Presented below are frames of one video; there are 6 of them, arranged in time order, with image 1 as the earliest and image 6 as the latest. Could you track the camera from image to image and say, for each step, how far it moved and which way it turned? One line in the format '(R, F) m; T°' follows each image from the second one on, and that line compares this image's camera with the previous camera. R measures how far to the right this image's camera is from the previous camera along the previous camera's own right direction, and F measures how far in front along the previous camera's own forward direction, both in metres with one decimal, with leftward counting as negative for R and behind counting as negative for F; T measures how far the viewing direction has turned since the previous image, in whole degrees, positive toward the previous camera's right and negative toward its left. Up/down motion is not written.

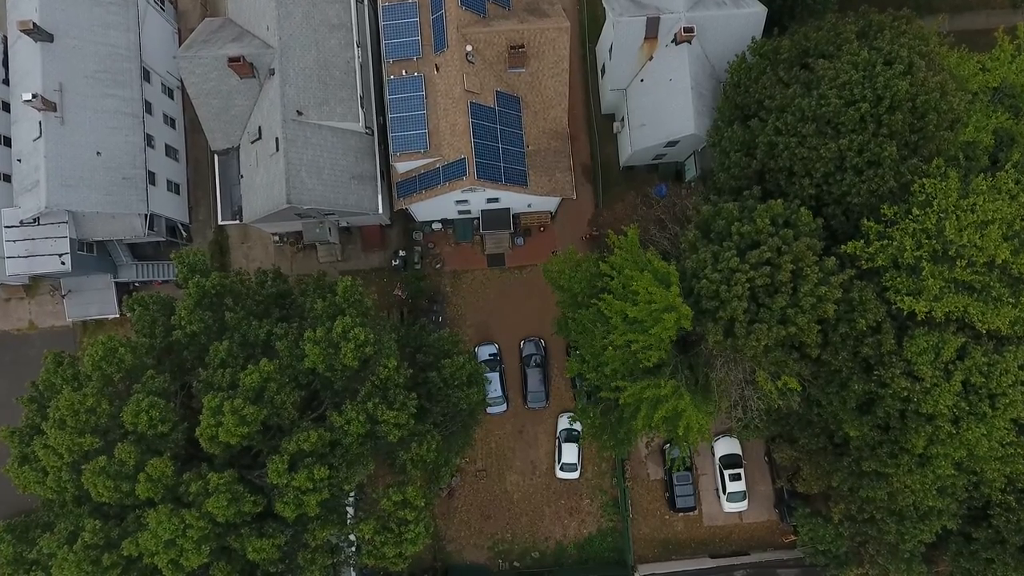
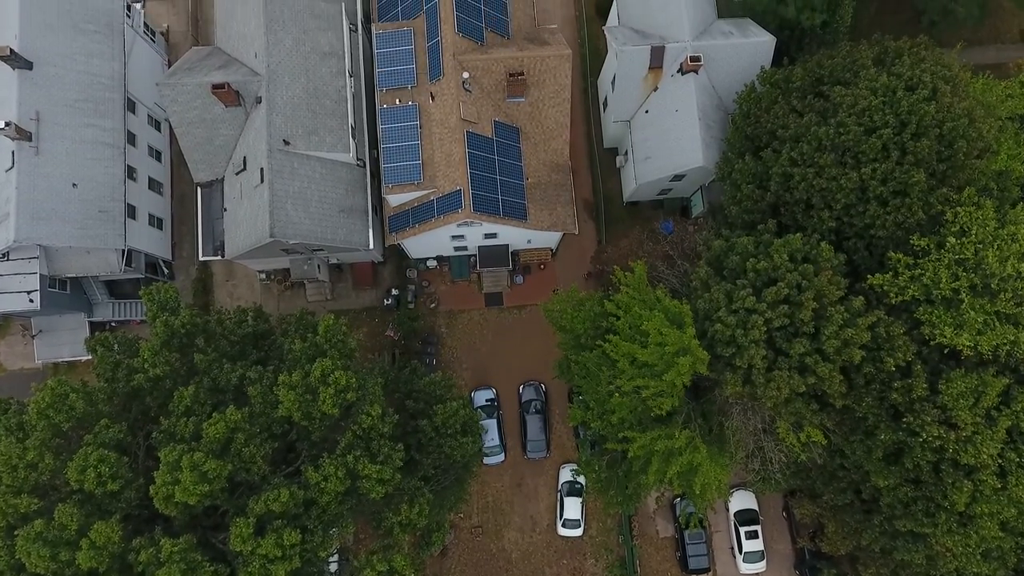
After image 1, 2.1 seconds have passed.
(0.0, +2.0) m; 0°
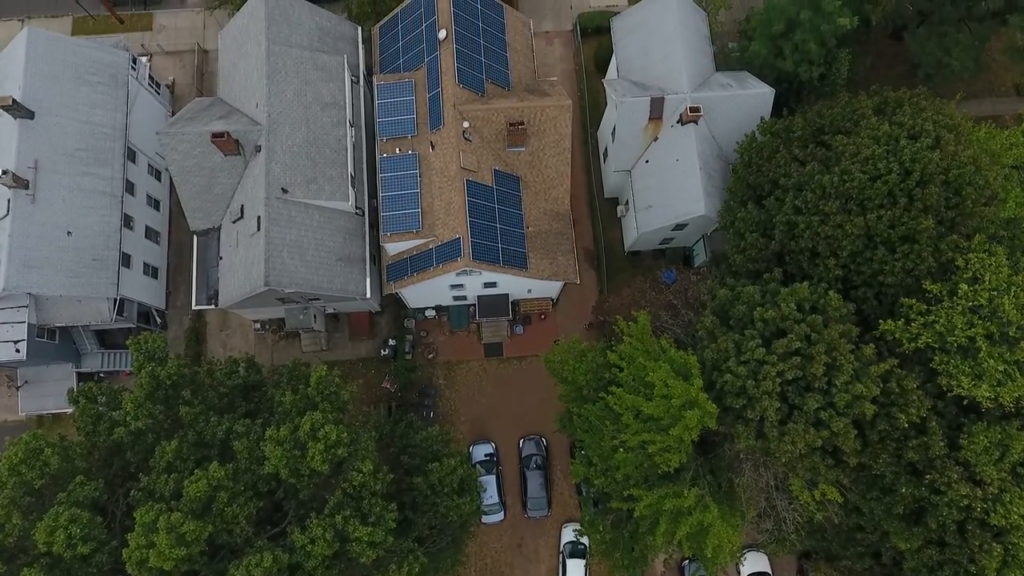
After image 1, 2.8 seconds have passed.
(0.0, +0.7) m; 0°
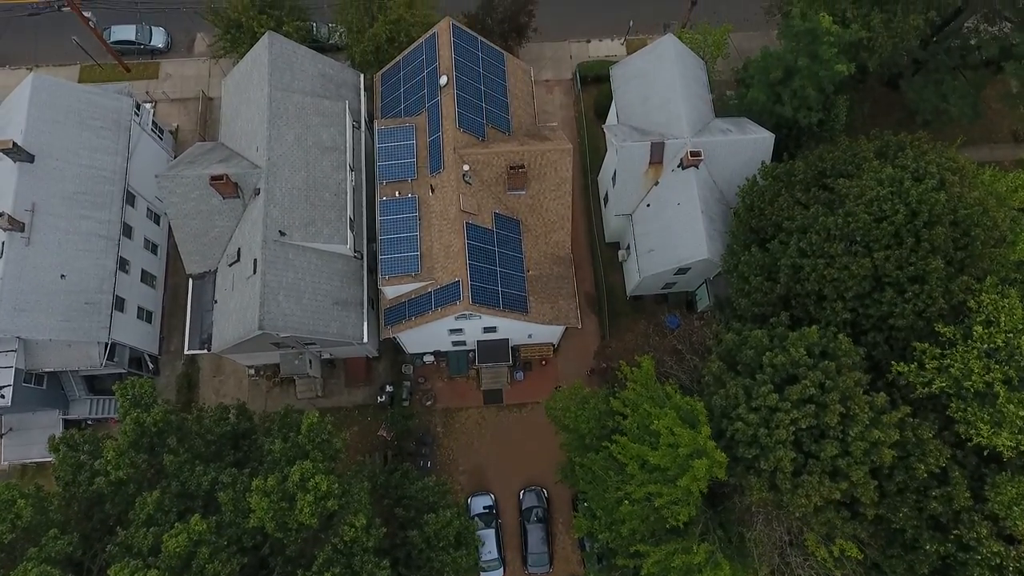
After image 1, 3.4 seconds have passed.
(0.0, +0.6) m; 0°
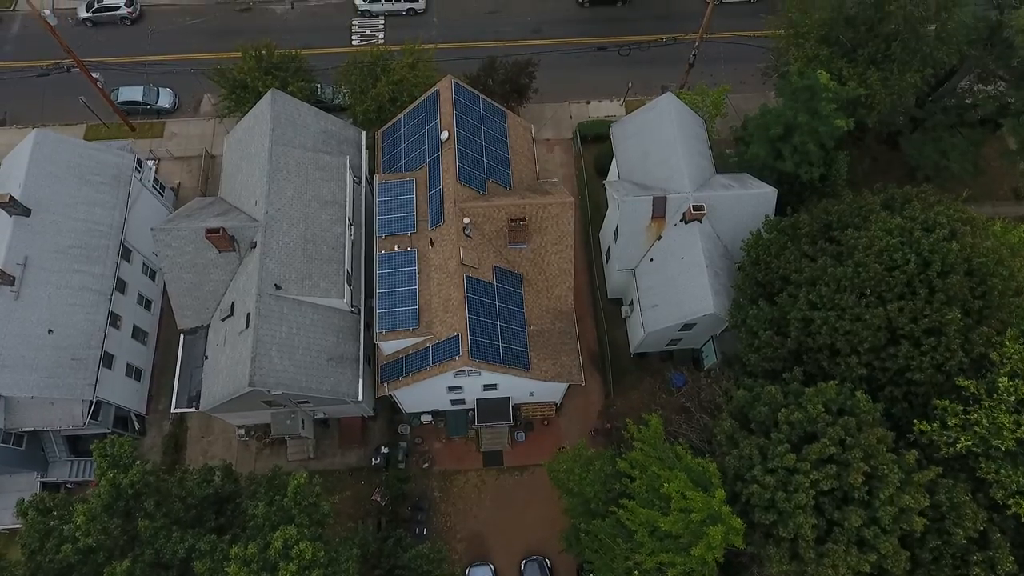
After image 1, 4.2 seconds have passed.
(0.0, +0.7) m; 0°
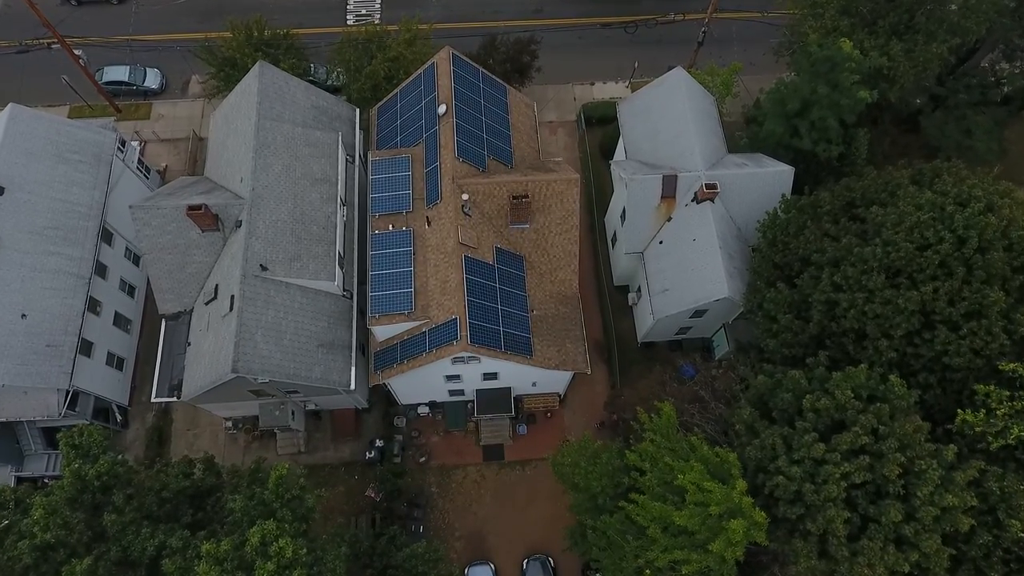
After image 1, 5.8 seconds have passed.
(-0.1, +1.5) m; 0°
